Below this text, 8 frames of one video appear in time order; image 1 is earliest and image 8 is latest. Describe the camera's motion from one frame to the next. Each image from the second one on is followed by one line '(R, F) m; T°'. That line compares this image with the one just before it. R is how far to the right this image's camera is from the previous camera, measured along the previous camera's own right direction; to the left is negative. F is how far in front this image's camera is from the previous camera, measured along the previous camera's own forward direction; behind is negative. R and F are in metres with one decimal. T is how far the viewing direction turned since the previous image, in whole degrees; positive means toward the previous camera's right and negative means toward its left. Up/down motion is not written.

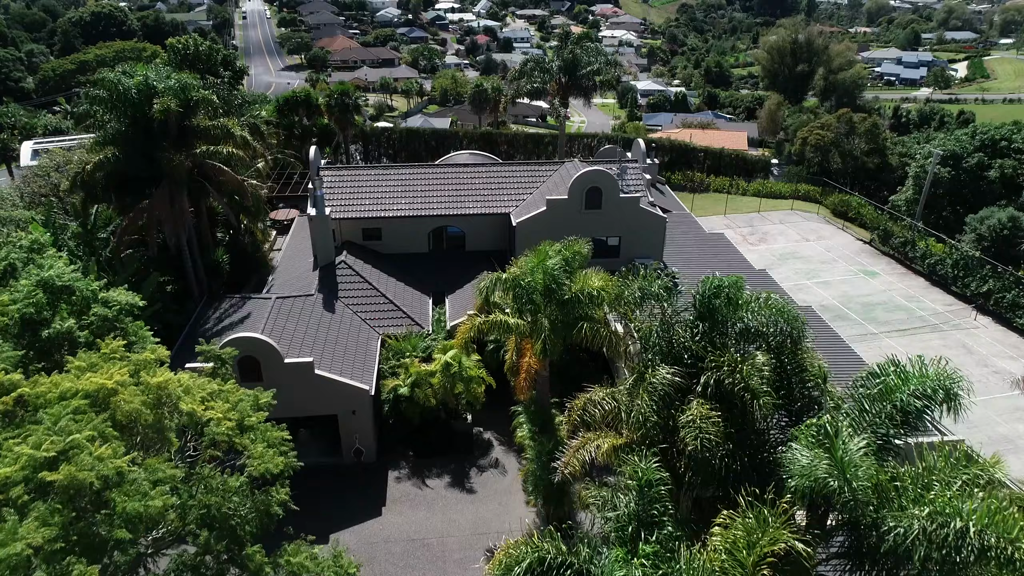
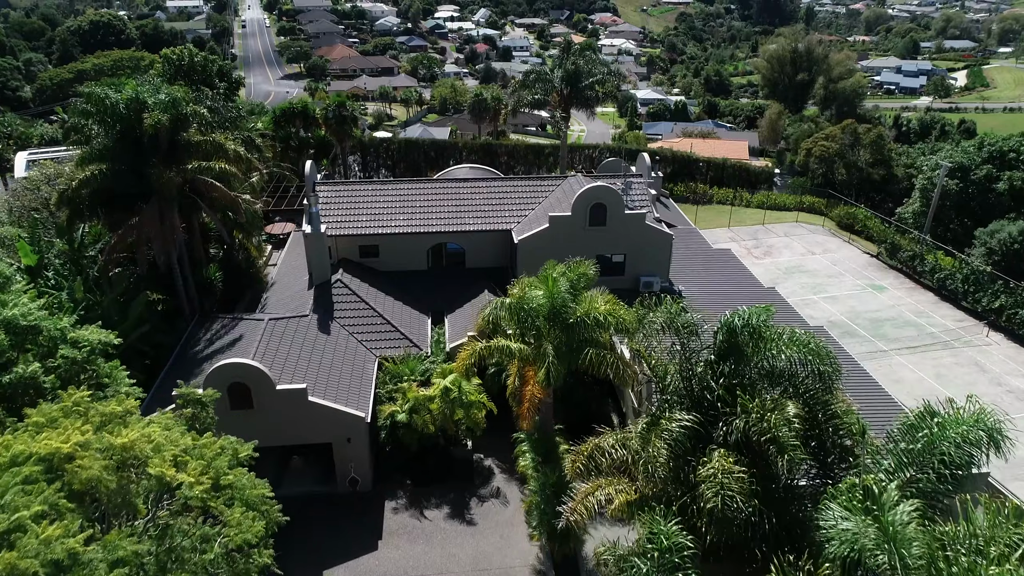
(-0.1, +0.7) m; 0°
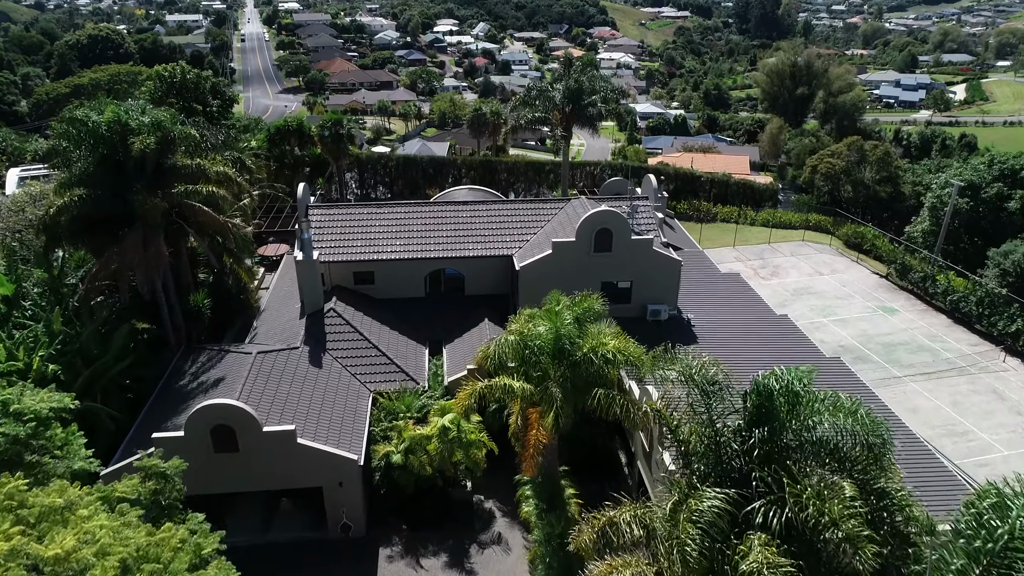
(-0.1, +1.0) m; 0°
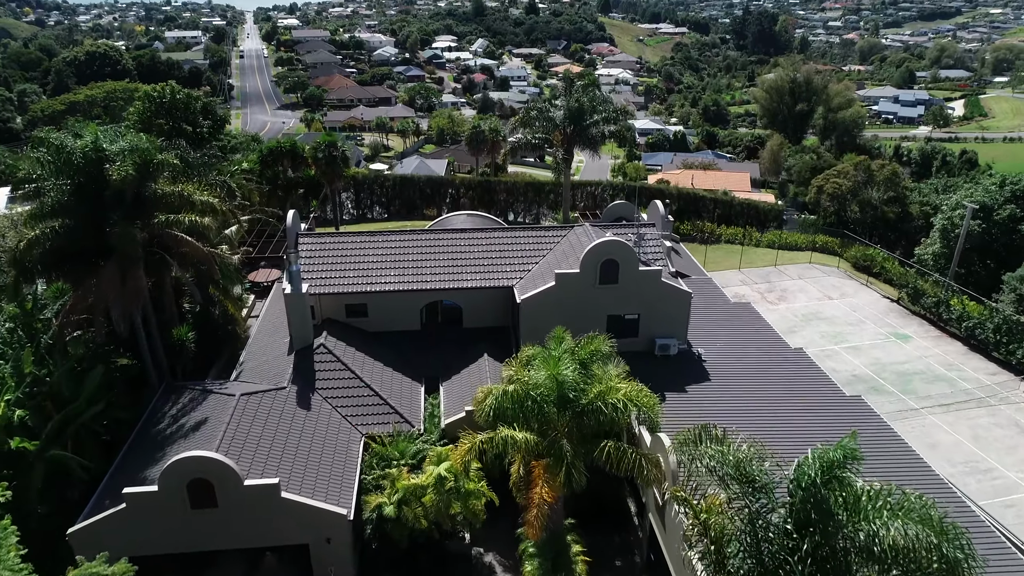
(-0.1, +1.2) m; 0°
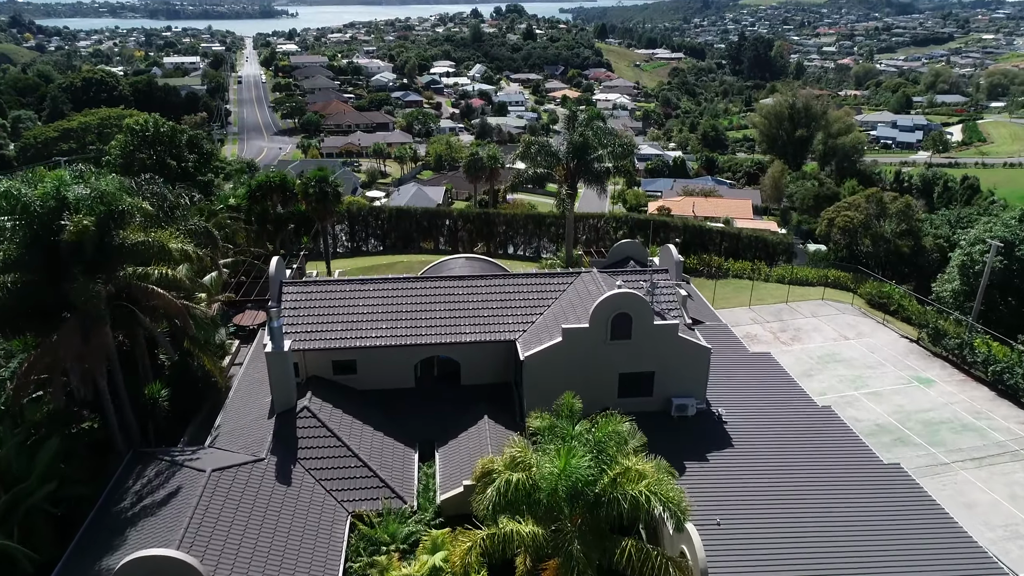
(-0.1, +1.8) m; 0°
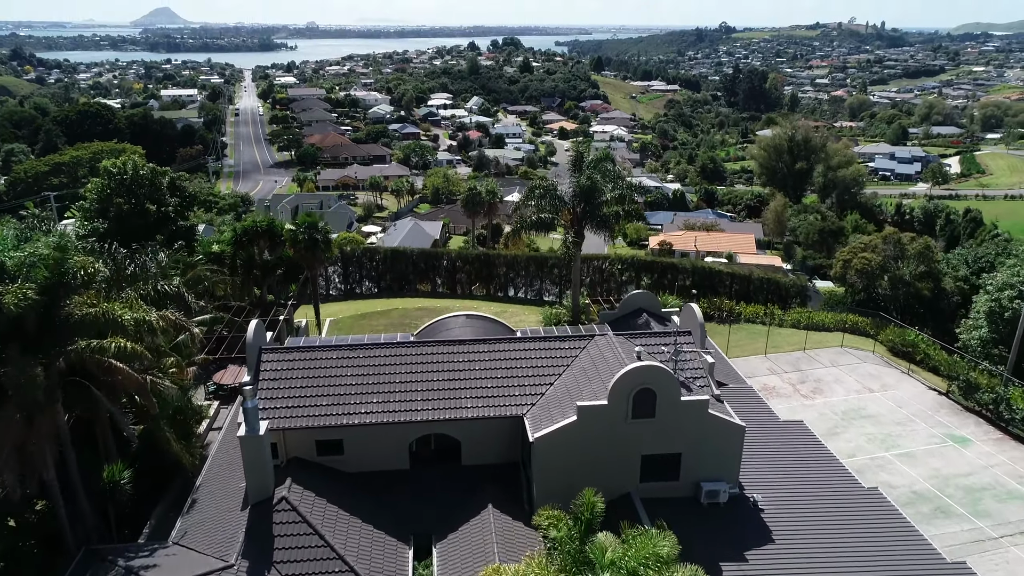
(-0.3, +2.1) m; 0°
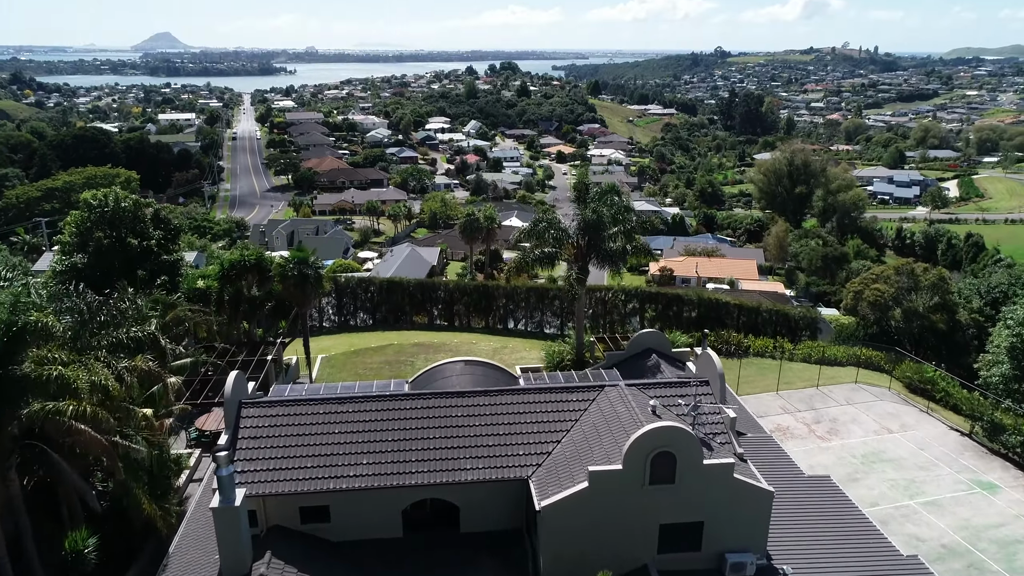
(-0.1, +1.5) m; 0°
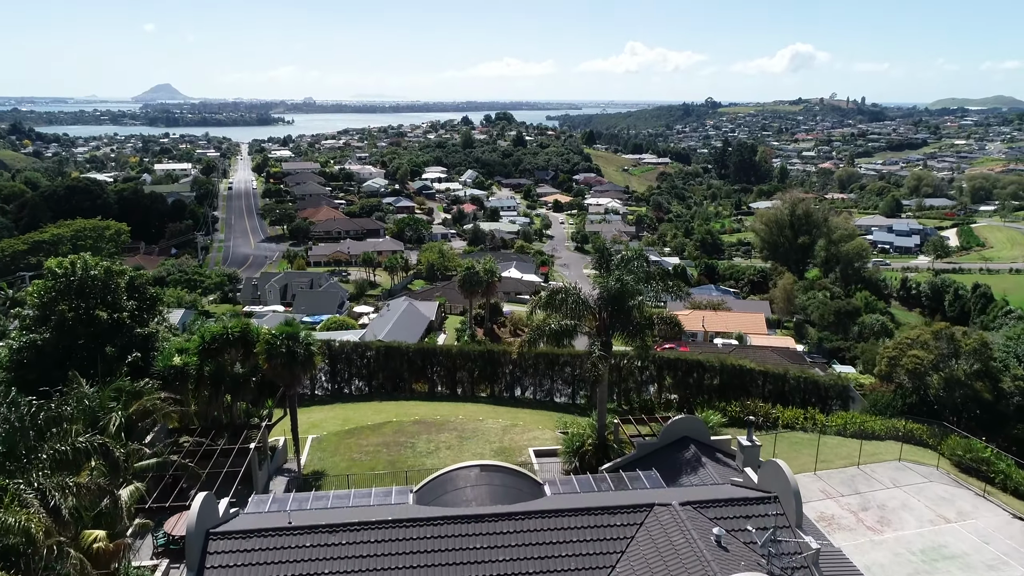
(-0.7, +2.9) m; 0°
